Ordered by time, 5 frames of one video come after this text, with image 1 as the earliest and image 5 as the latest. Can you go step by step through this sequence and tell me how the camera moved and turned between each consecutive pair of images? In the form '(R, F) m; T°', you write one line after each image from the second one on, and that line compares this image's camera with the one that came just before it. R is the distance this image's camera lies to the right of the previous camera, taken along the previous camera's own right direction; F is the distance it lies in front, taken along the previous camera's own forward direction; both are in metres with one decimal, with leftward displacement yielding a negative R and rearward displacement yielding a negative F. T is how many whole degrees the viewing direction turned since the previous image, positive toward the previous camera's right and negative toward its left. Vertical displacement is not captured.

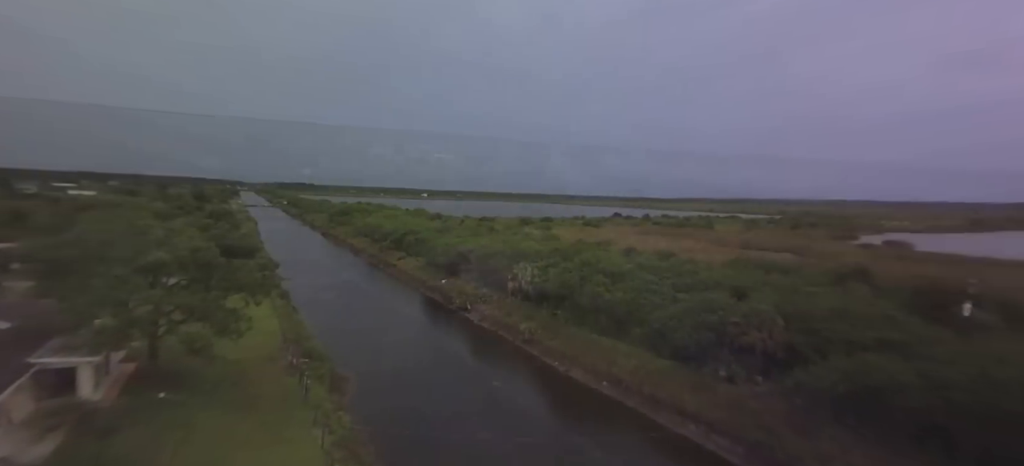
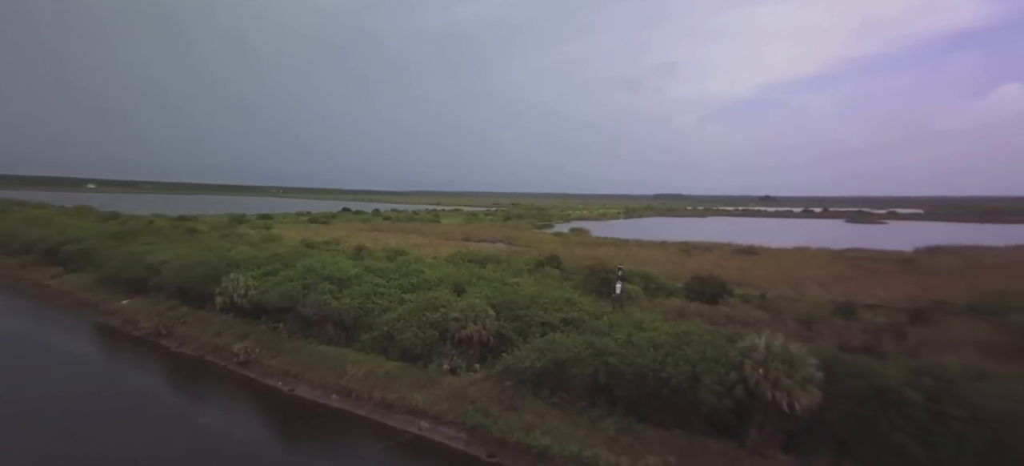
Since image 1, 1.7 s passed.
(+1.8, +0.5) m; +27°
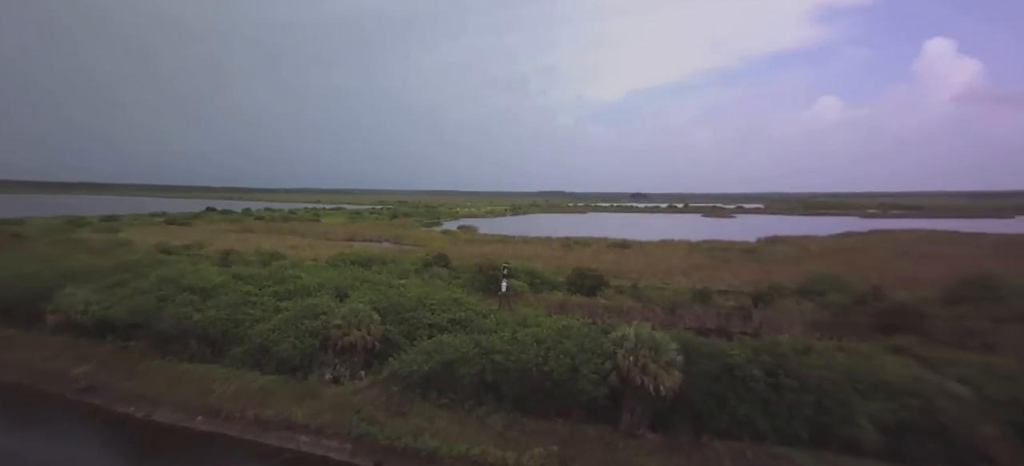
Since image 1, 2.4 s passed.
(+0.7, +0.1) m; +11°
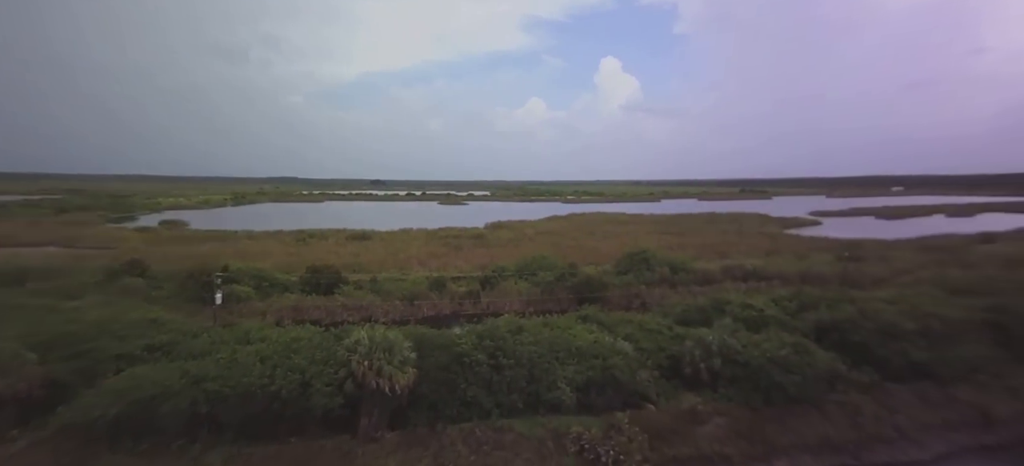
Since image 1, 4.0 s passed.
(+1.8, +0.3) m; +24°
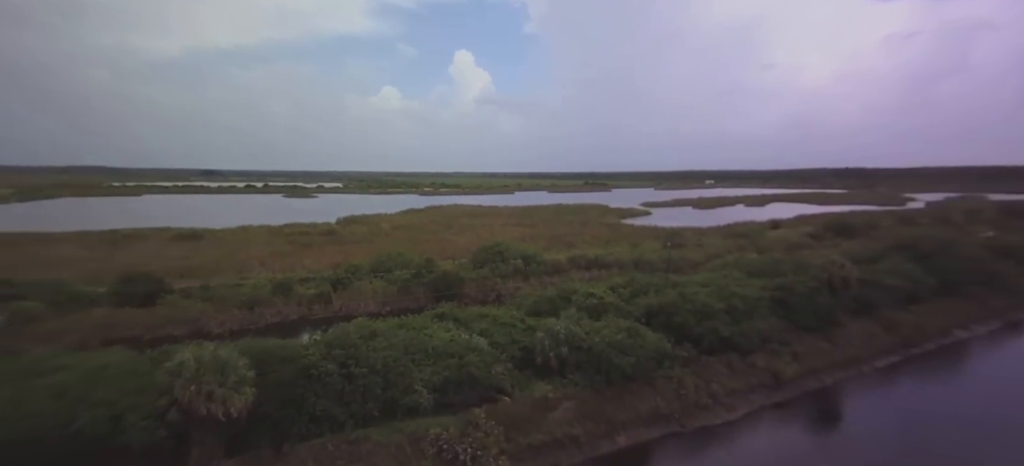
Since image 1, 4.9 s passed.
(+0.7, +0.2) m; +14°
